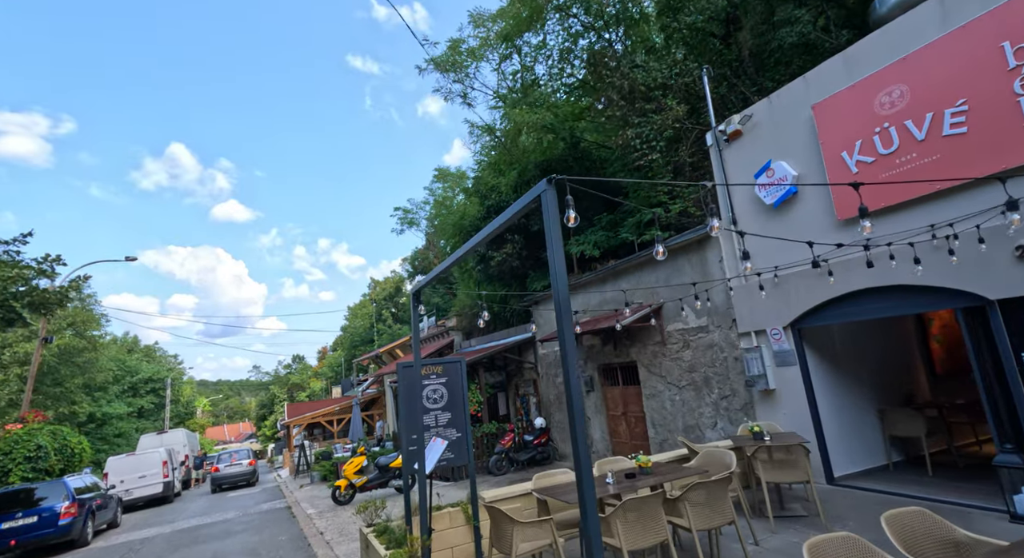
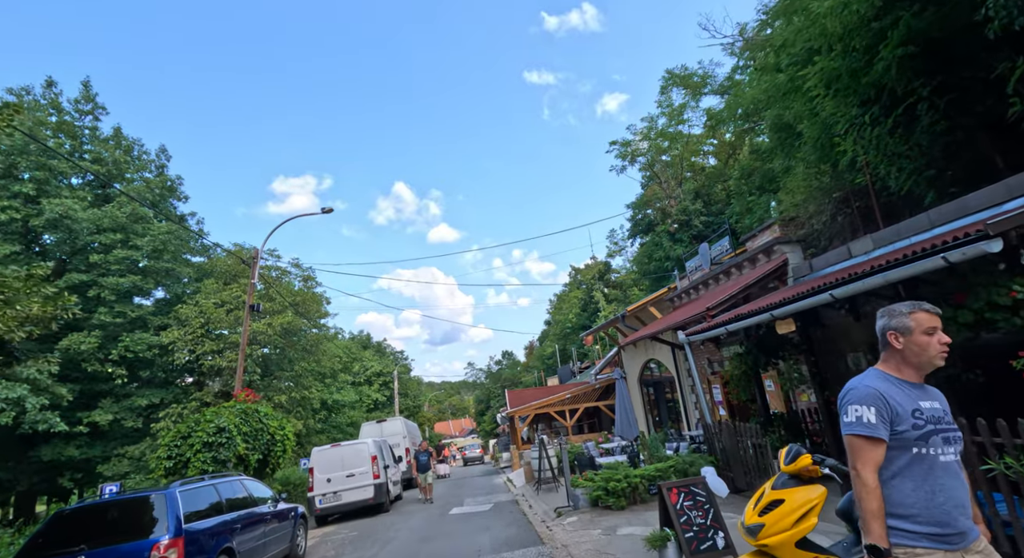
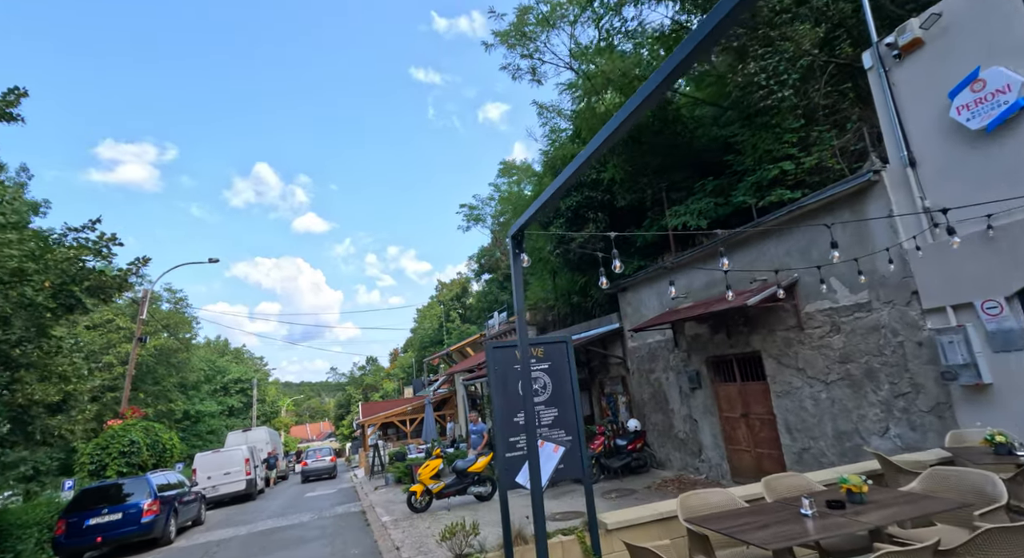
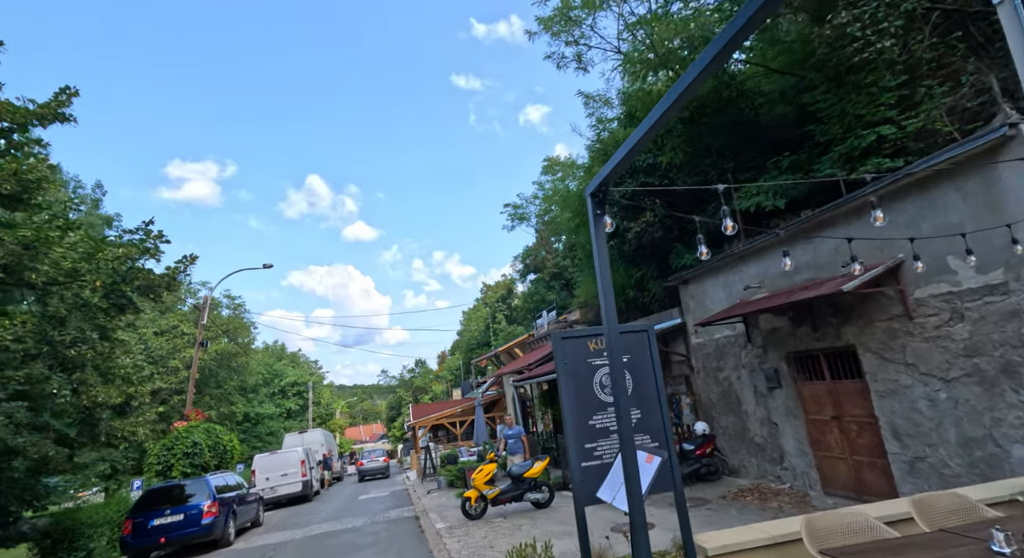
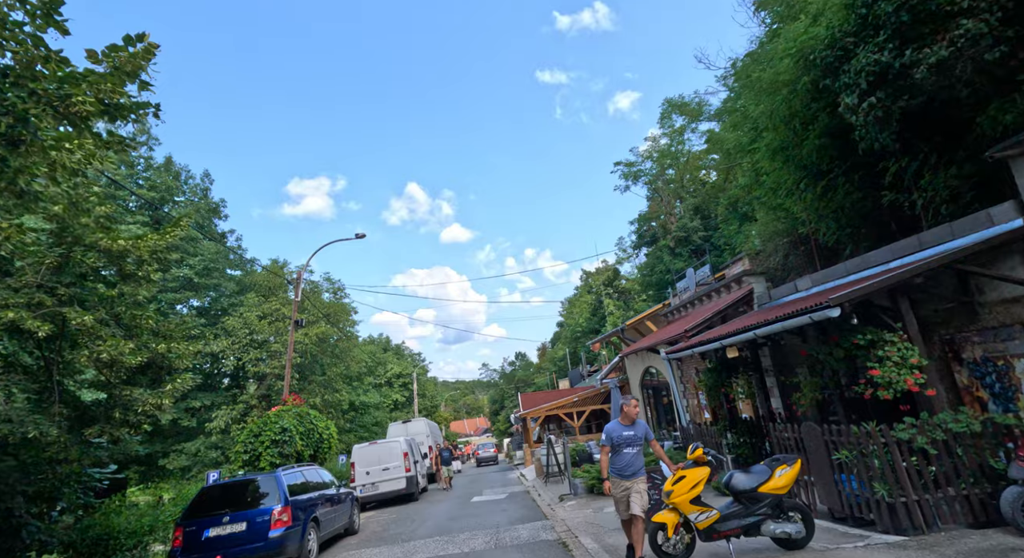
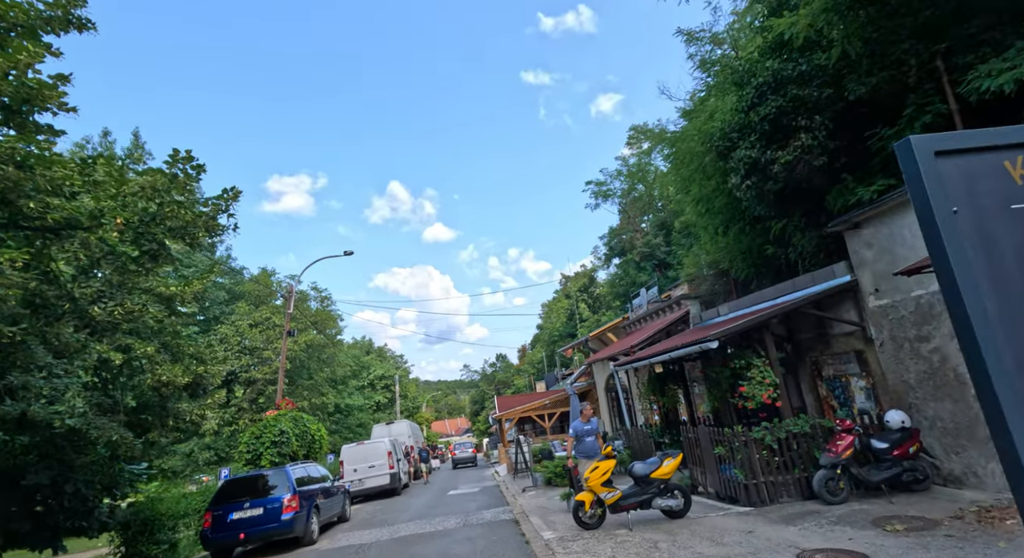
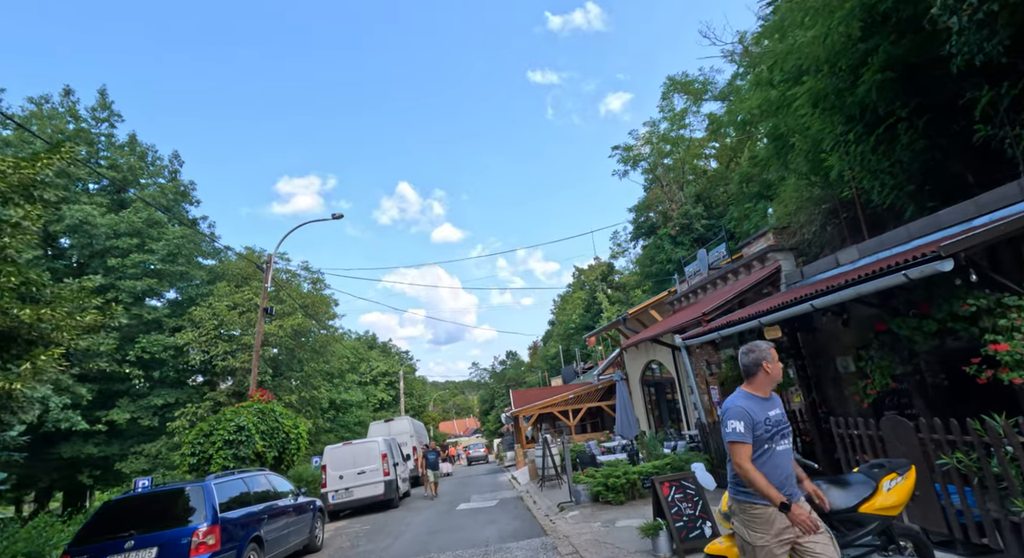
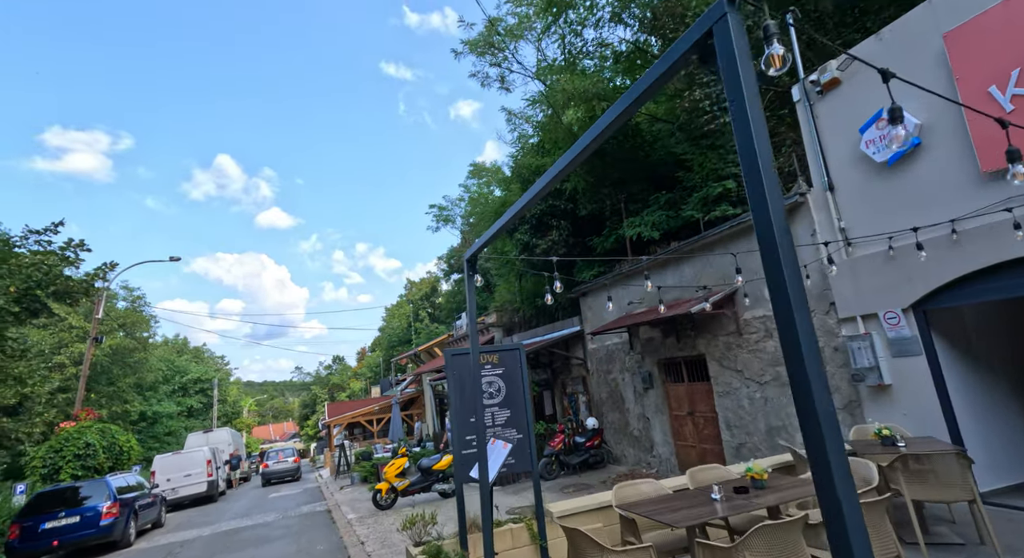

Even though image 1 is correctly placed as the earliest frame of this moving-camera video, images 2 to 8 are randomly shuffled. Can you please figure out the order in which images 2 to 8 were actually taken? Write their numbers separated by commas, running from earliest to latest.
8, 3, 4, 6, 5, 7, 2
